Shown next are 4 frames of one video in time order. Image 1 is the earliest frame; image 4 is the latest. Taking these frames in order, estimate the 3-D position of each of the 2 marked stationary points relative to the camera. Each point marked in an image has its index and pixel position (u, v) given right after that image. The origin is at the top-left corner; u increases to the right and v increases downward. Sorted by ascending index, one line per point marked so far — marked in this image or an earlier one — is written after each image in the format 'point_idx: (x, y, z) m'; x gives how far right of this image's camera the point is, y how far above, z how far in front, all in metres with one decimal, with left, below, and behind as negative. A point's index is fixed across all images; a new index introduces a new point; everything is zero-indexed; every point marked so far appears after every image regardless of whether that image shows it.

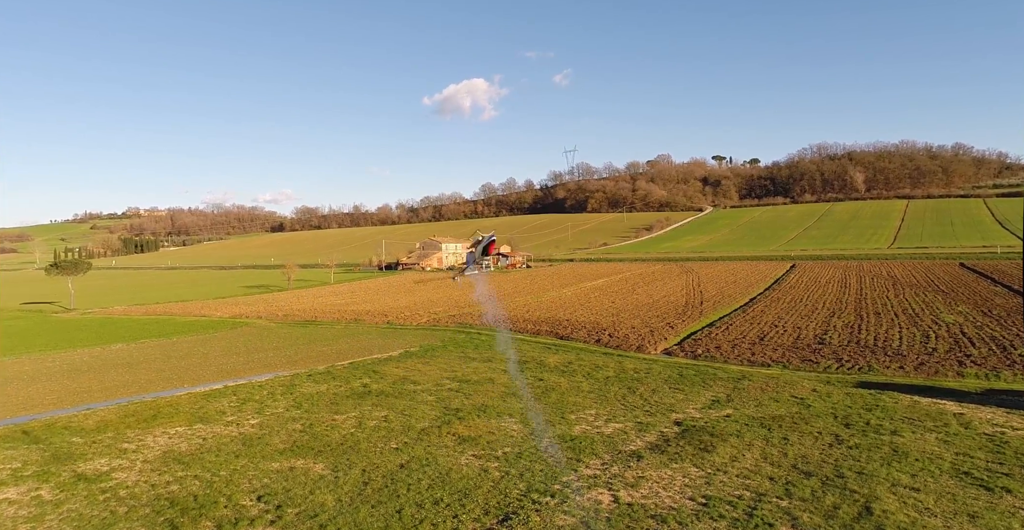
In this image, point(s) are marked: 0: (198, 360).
0: (-9.2, -3.0, +19.3) m
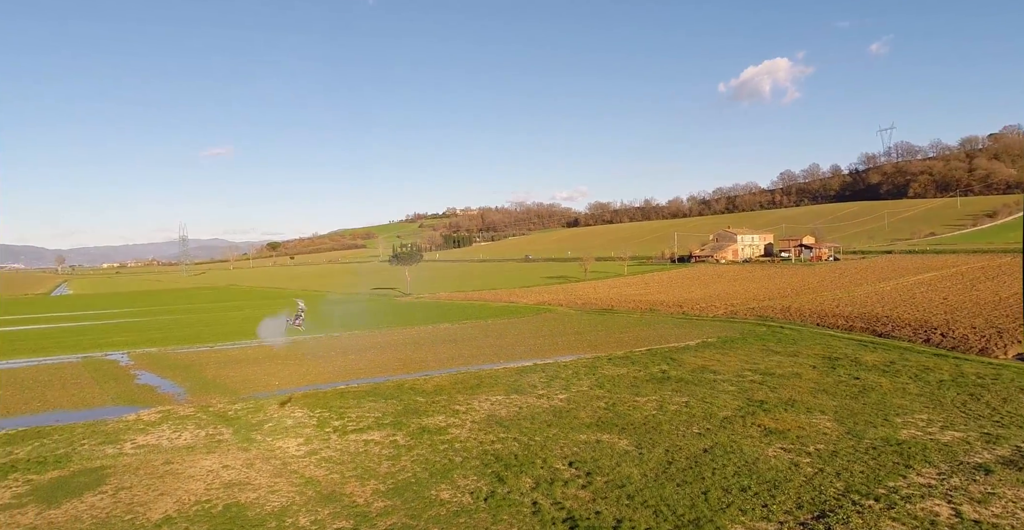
0: (0.0, -2.7, +21.8) m
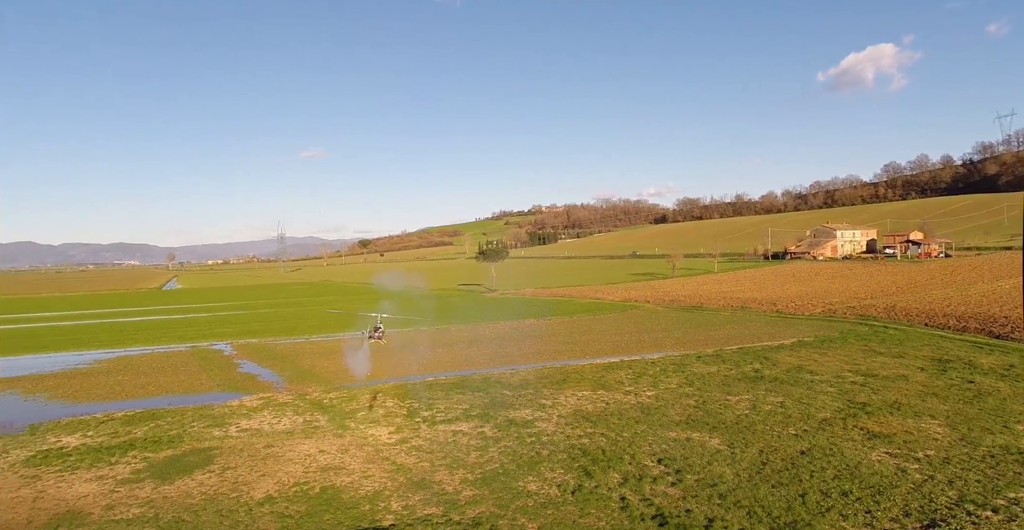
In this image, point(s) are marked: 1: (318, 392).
0: (+3.0, -2.6, +21.8) m
1: (-6.0, -4.0, +18.8) m
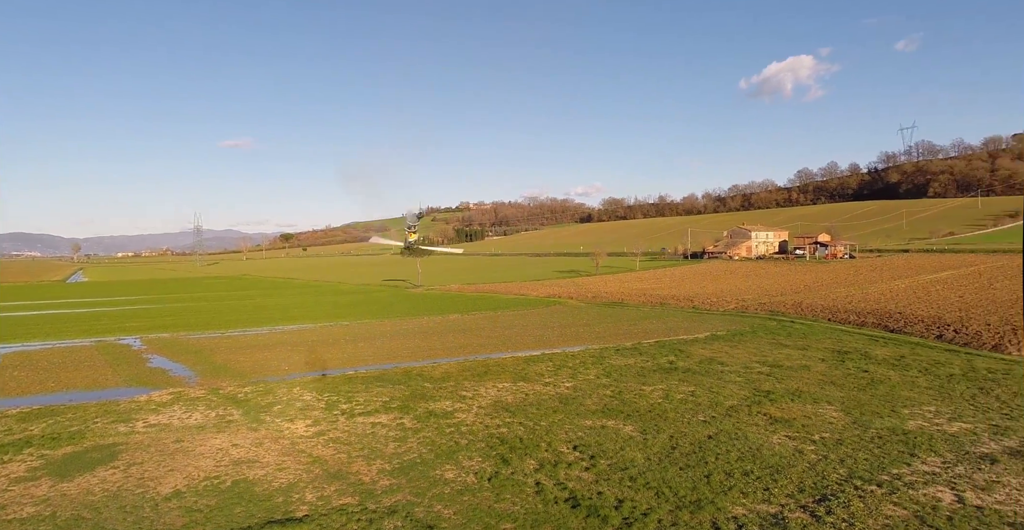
0: (+0.4, -2.5, +21.9) m
1: (-8.3, -3.4, +18.0) m
